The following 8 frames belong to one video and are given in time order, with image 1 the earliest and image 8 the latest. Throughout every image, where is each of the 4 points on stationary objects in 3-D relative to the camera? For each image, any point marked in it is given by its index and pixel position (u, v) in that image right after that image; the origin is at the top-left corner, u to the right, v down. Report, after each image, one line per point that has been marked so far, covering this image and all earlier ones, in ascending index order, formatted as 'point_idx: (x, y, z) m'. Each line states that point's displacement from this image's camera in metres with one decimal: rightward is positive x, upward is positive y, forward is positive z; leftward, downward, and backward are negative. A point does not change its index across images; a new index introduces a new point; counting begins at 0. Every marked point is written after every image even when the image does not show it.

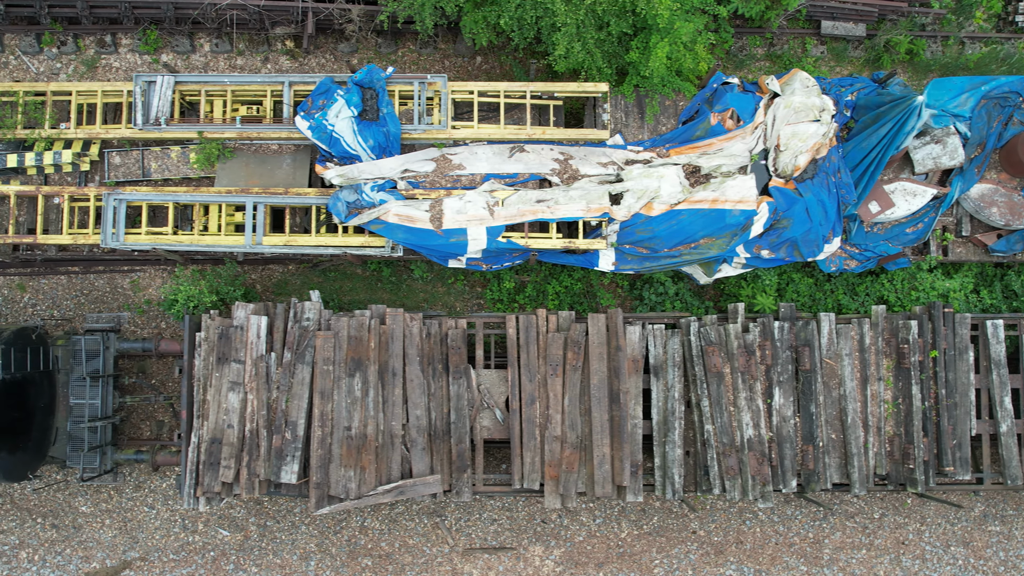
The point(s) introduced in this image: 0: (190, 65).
0: (-5.0, +3.4, +9.6) m
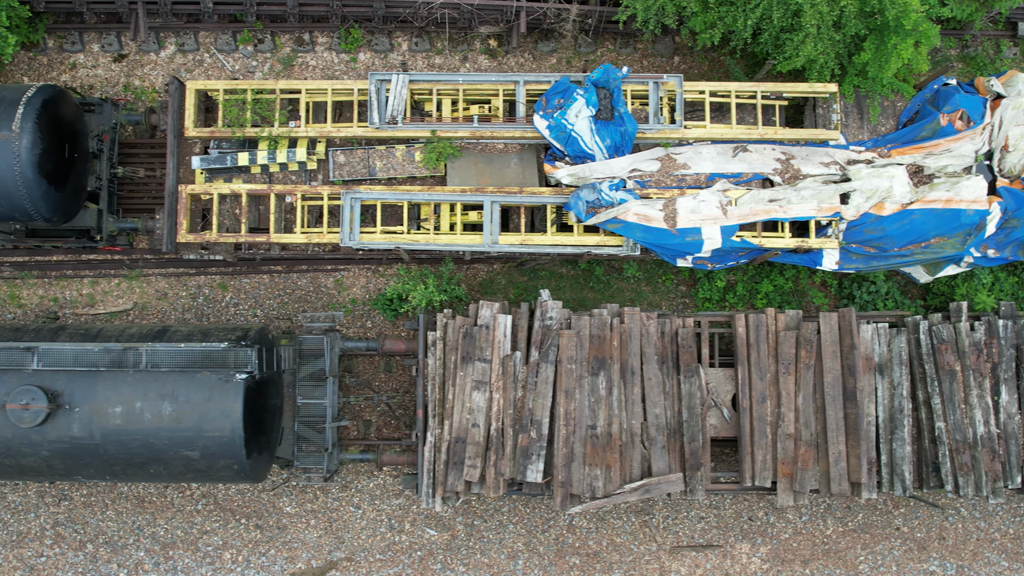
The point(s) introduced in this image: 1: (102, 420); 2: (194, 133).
0: (-1.9, +3.4, +9.6) m
1: (-4.8, -1.6, +7.3) m
2: (-4.2, +2.0, +8.3) m
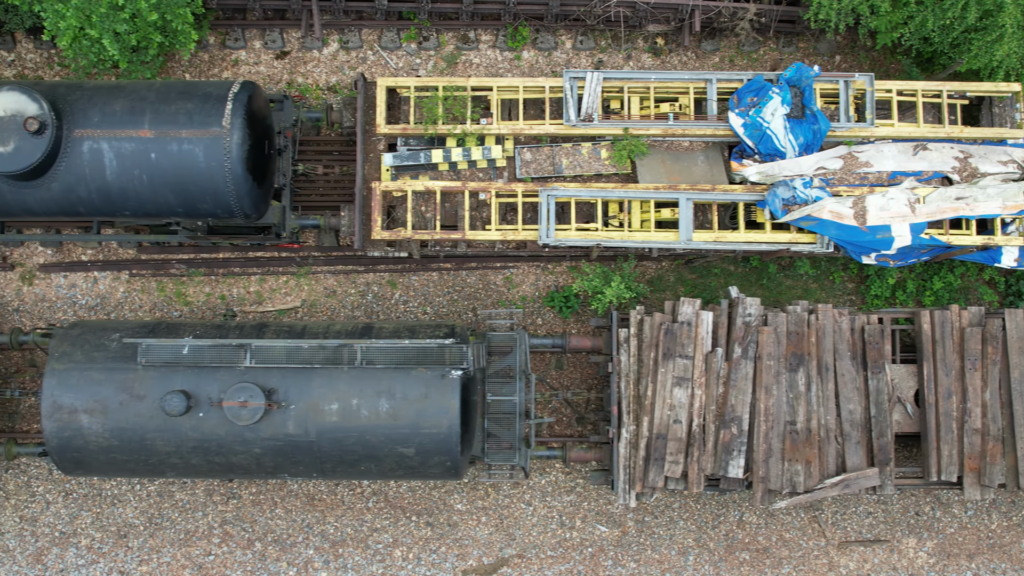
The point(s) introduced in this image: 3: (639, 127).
0: (+0.6, +3.4, +9.6) m
1: (-2.3, -1.5, +7.3) m
2: (-1.7, +2.1, +8.2) m
3: (+1.7, +2.1, +8.3) m
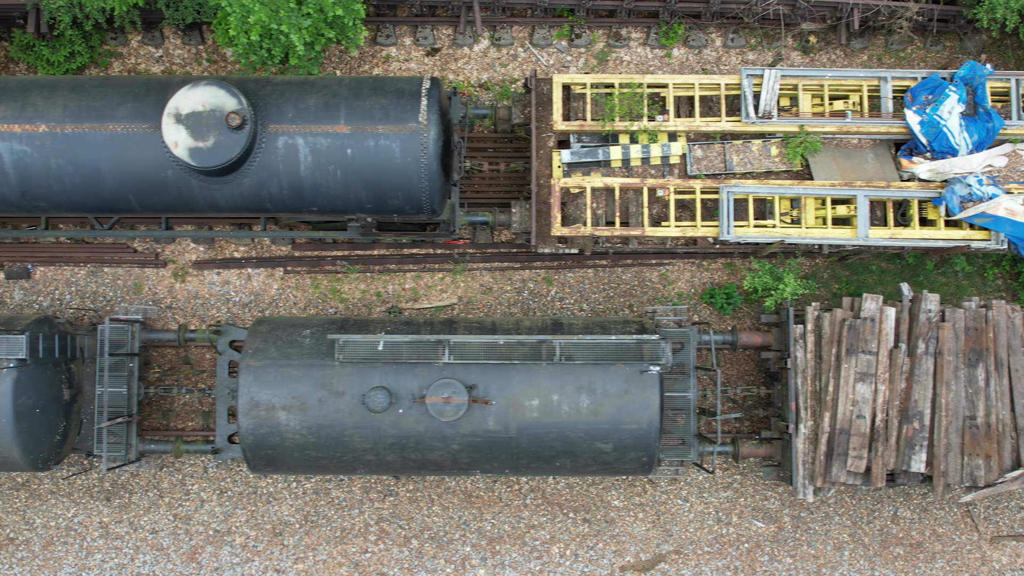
0: (+2.9, +3.5, +9.6) m
1: (+0.1, -1.5, +7.3) m
2: (+0.7, +2.1, +8.3) m
3: (+4.0, +2.2, +8.3) m
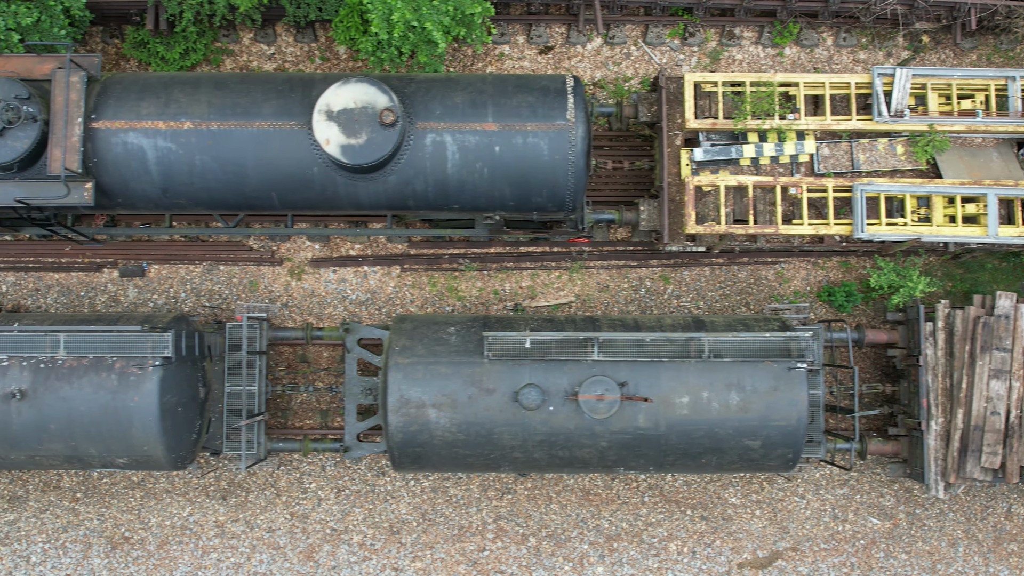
0: (+4.7, +3.5, +9.7) m
1: (+1.8, -1.4, +7.3) m
2: (+2.4, +2.1, +8.3) m
3: (+5.8, +2.2, +8.4) m
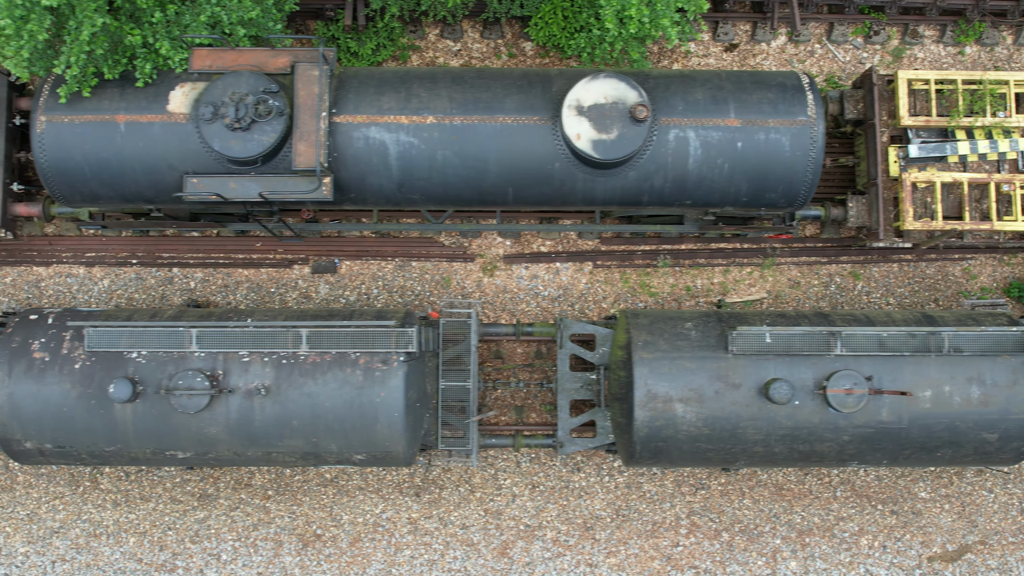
0: (+7.5, +3.6, +9.8) m
1: (+4.7, -1.4, +7.4) m
2: (+5.3, +2.2, +8.4) m
3: (+8.6, +2.3, +8.5) m
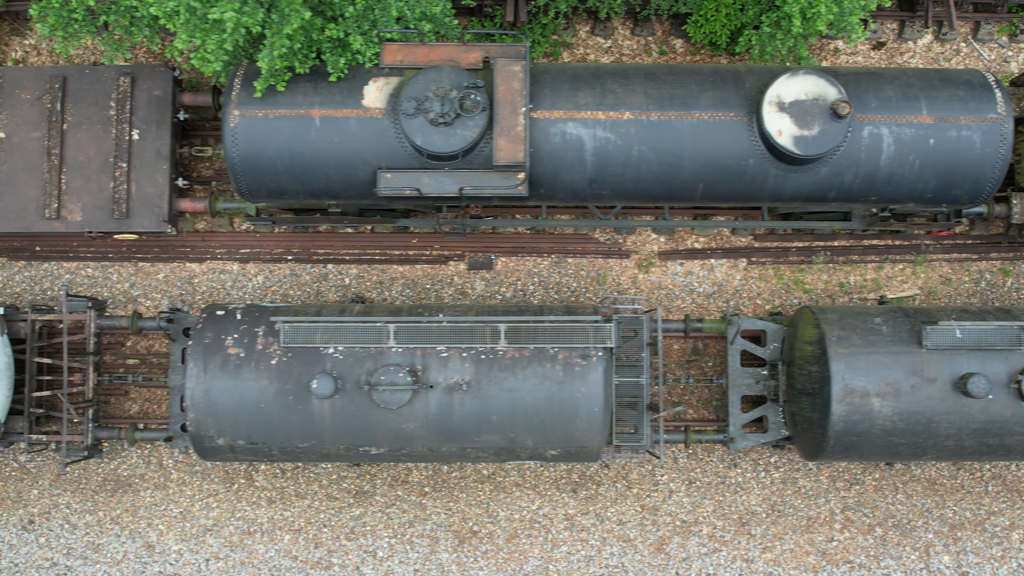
0: (+9.8, +3.6, +9.9) m
1: (+7.1, -1.3, +7.5) m
2: (+7.6, +2.3, +8.4) m
3: (+11.0, +2.3, +8.7) m
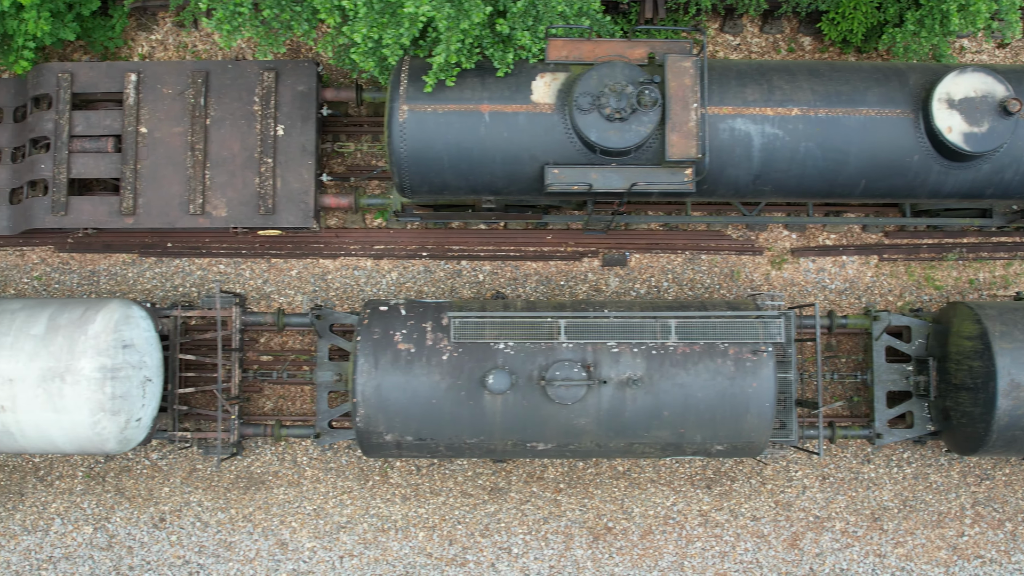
0: (+11.8, +3.7, +10.0) m
1: (+9.1, -1.3, +7.6) m
2: (+9.6, +2.3, +8.6) m
3: (+13.0, +2.4, +8.8) m
